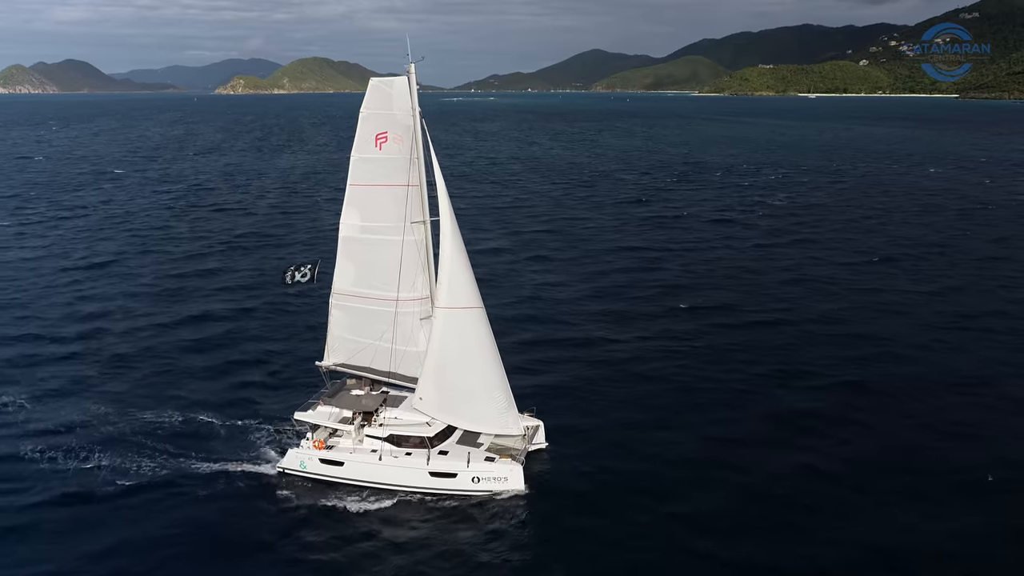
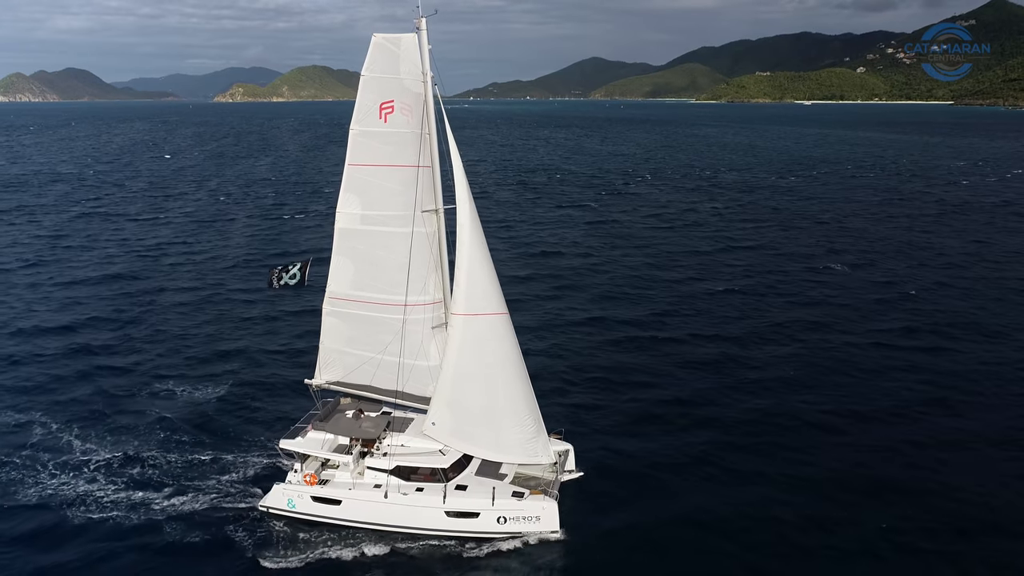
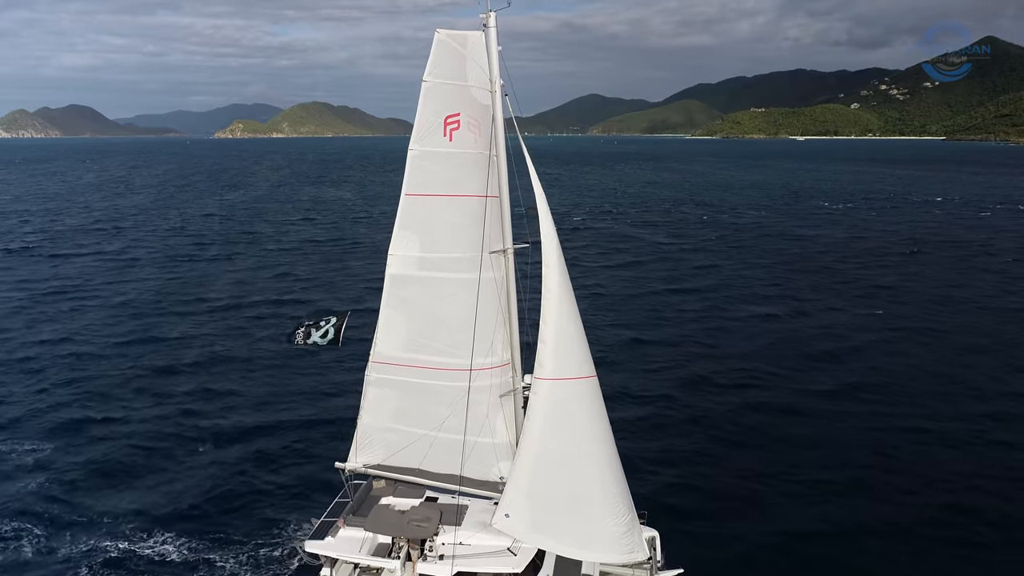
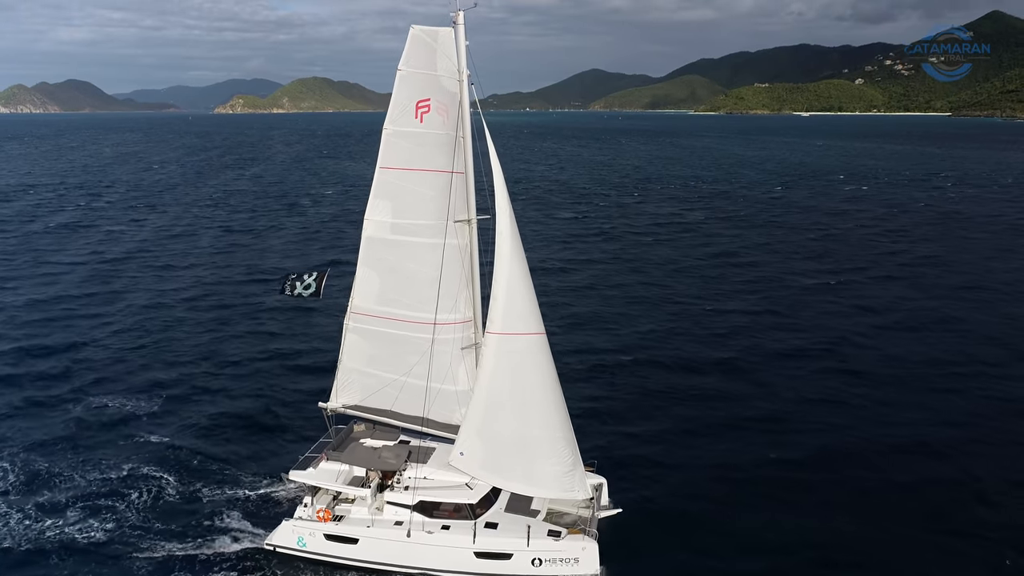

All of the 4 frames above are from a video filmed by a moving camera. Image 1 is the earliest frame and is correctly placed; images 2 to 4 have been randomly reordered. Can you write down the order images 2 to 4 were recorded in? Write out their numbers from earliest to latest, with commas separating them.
2, 4, 3
